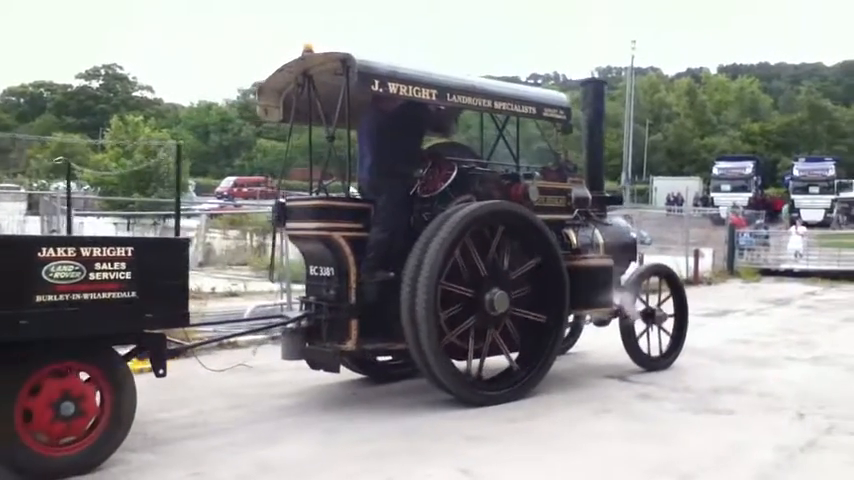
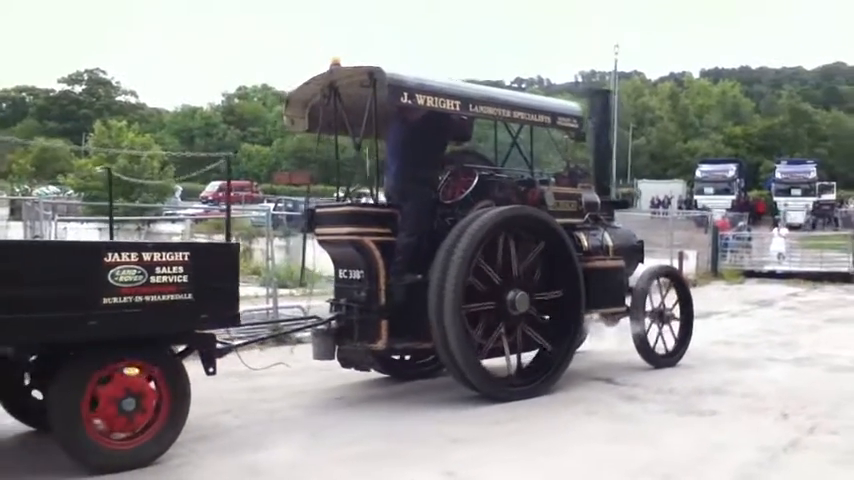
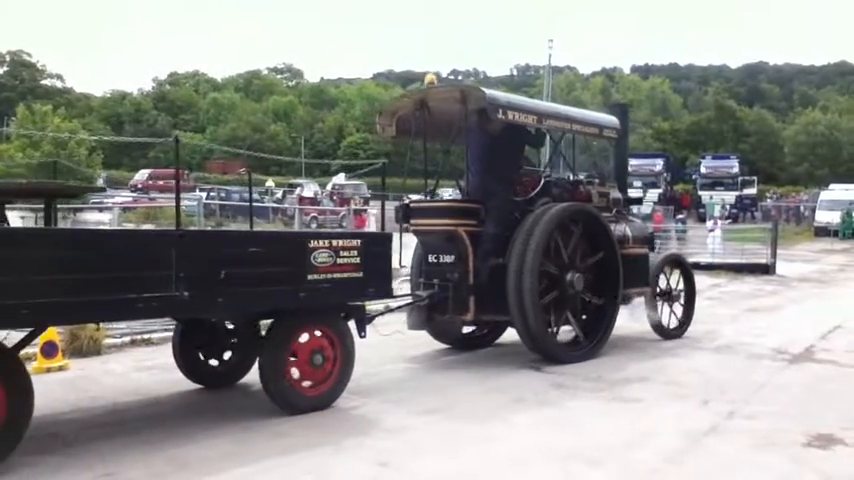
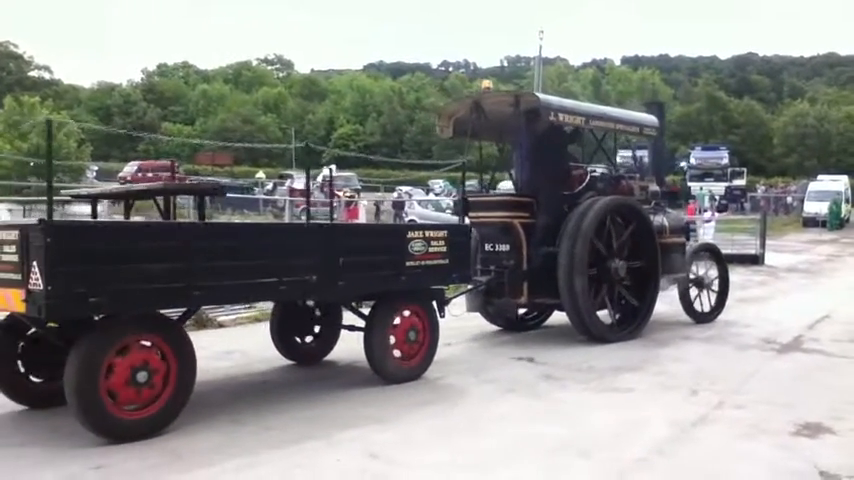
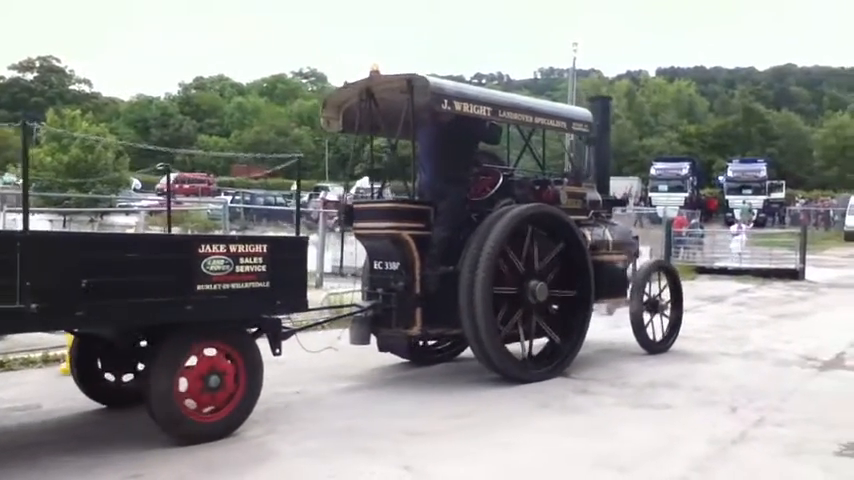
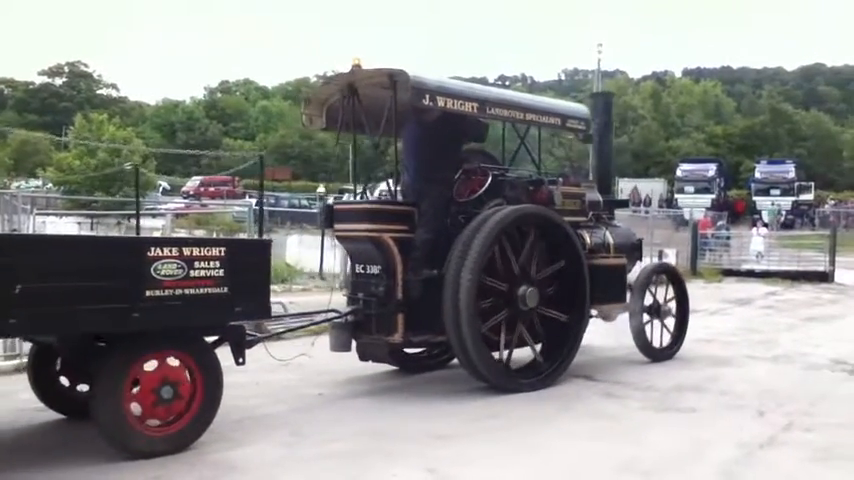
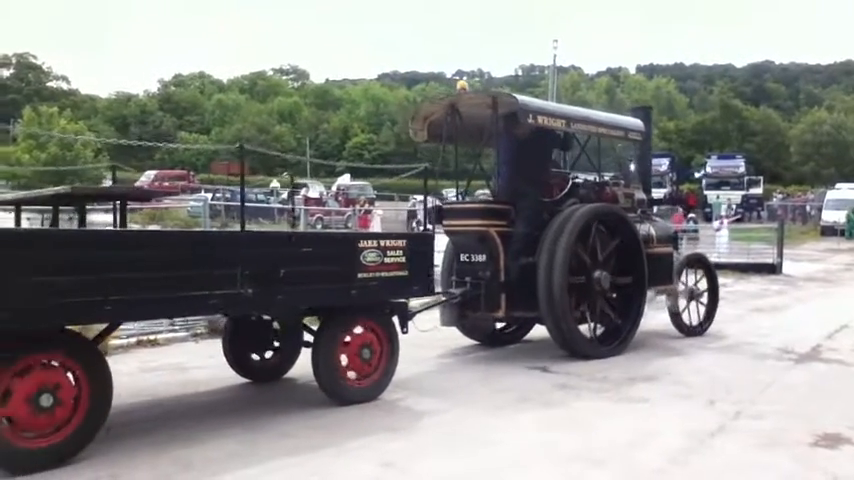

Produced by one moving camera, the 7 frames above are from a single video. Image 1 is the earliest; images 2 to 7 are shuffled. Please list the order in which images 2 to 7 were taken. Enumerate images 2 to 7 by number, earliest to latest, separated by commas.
2, 6, 5, 3, 7, 4
